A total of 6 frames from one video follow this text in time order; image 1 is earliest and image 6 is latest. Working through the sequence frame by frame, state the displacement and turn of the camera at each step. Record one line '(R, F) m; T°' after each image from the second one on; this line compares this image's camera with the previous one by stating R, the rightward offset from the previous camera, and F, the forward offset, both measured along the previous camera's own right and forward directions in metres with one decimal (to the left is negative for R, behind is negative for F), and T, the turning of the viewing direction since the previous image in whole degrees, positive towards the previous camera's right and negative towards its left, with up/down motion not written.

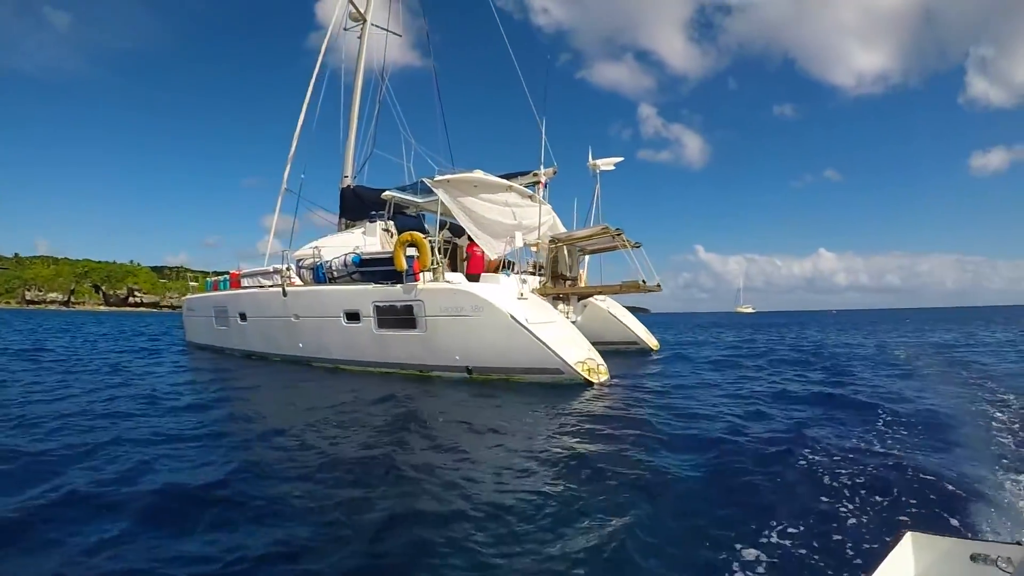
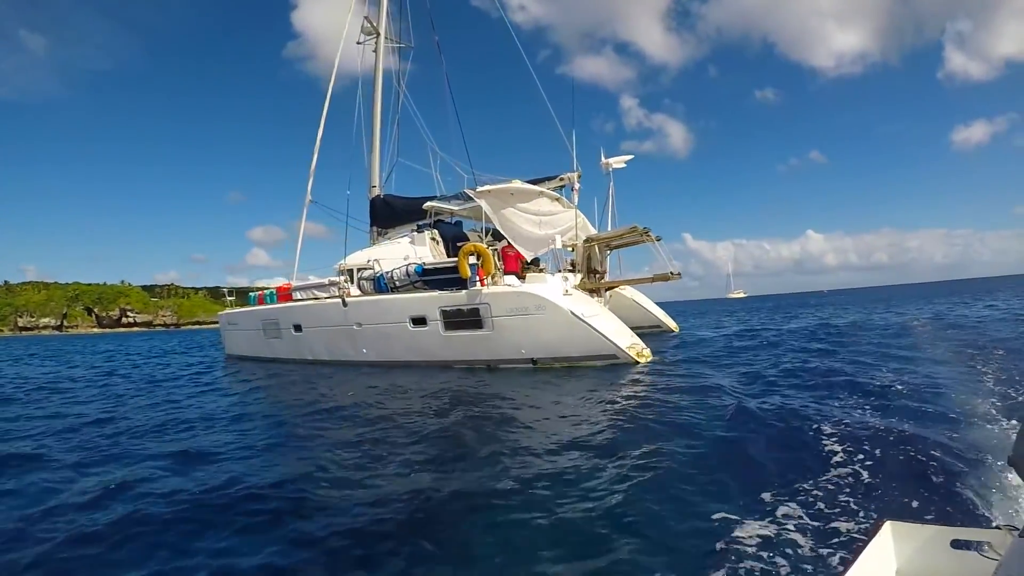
(-1.0, -0.9) m; +1°
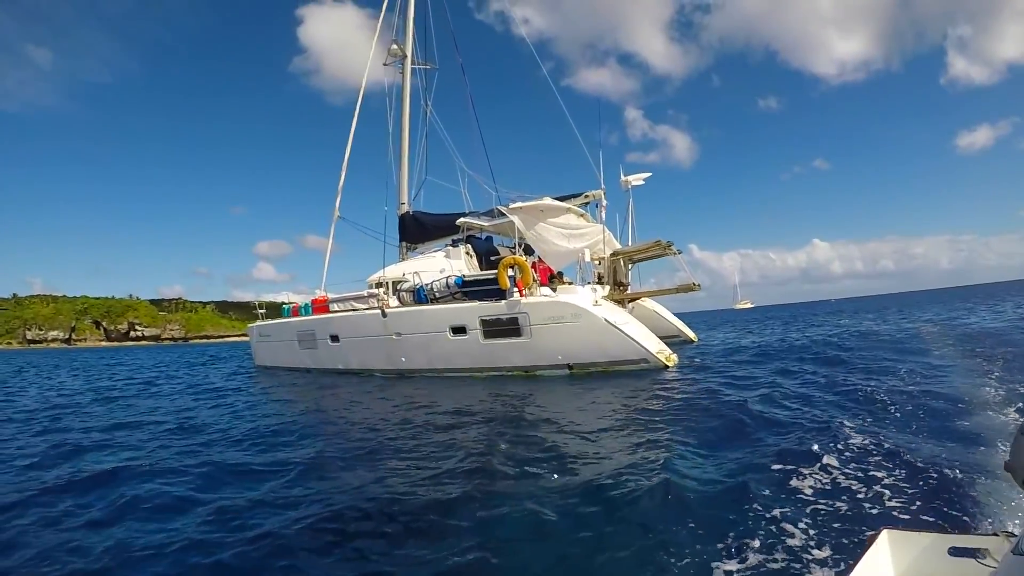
(-0.6, -0.6) m; -1°
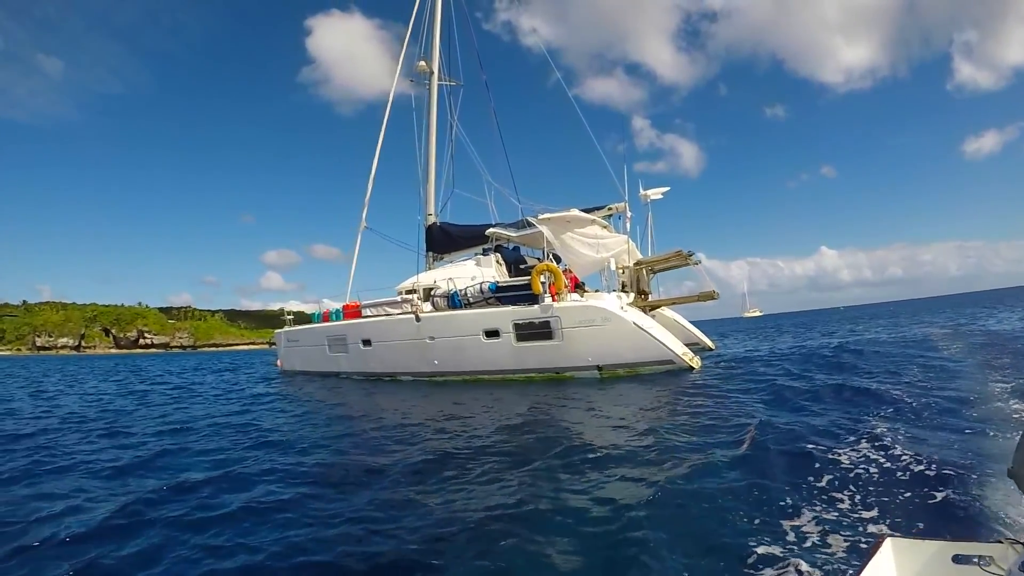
(-0.5, -0.5) m; -1°
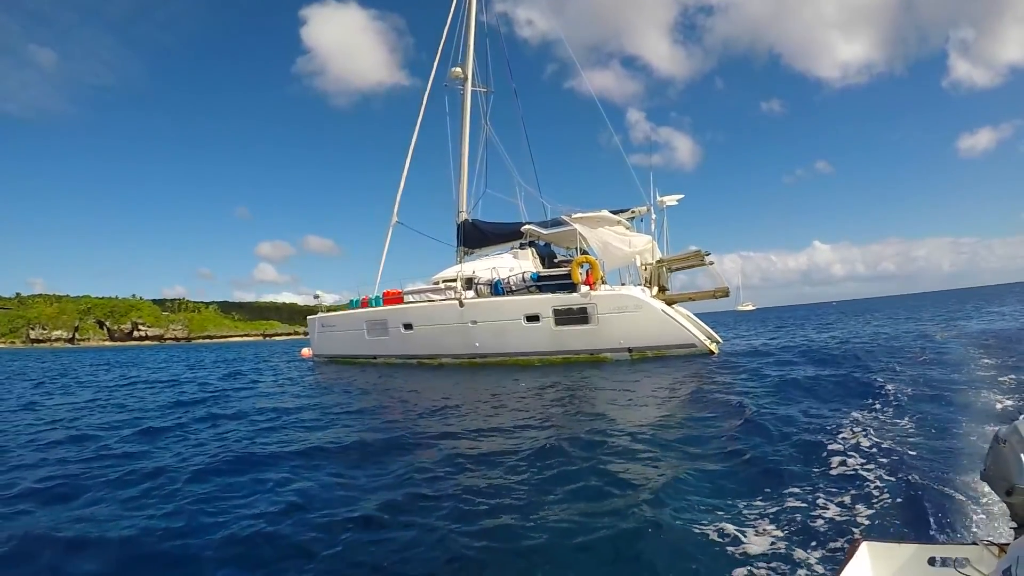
(-1.0, -1.3) m; +1°
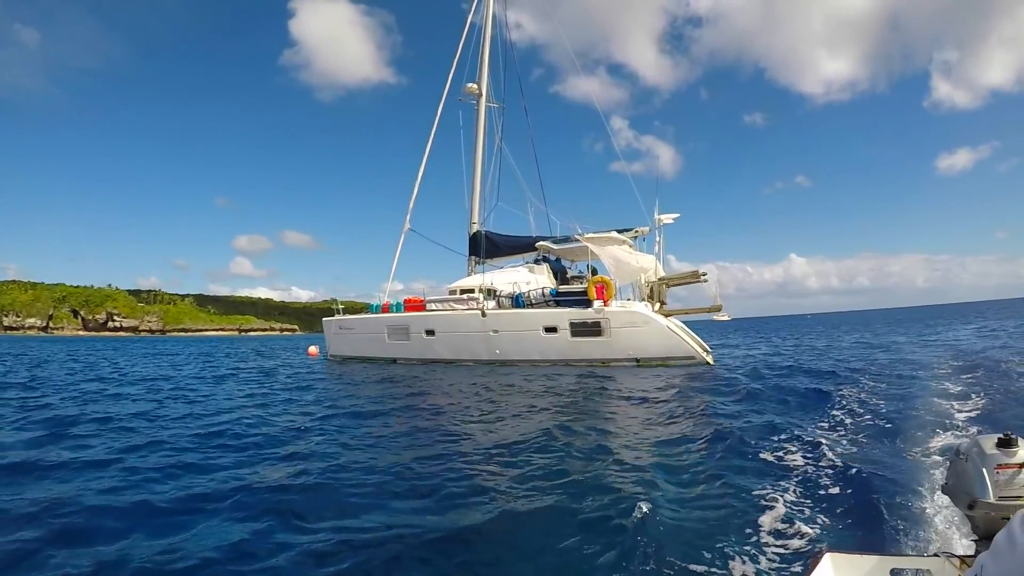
(-1.0, -1.5) m; +2°
